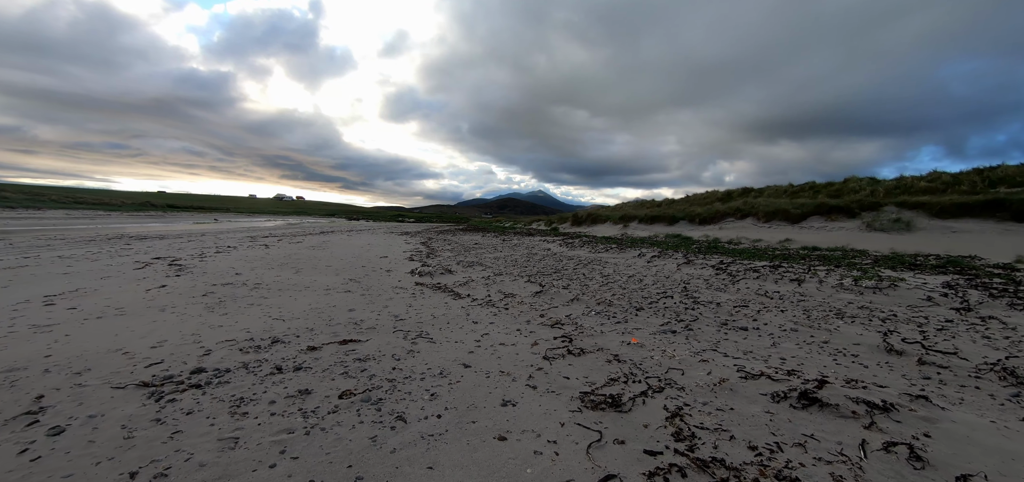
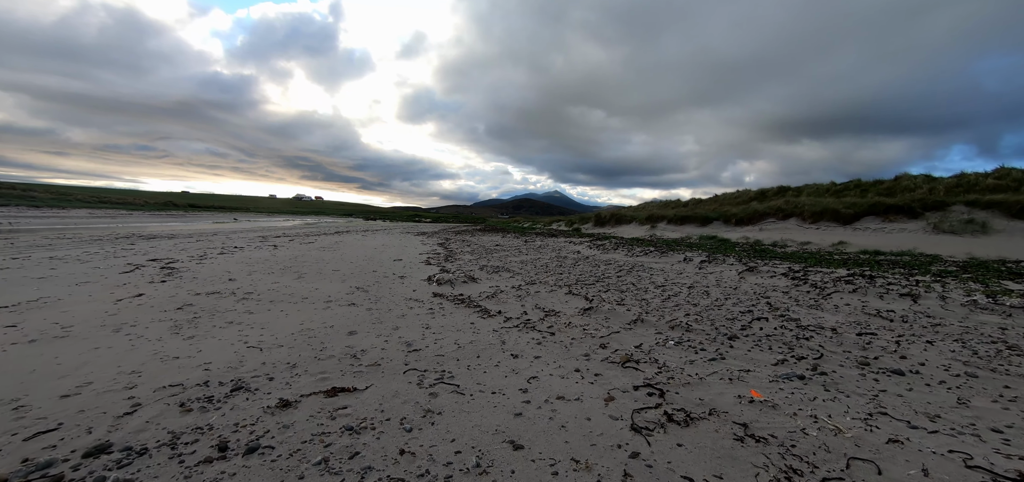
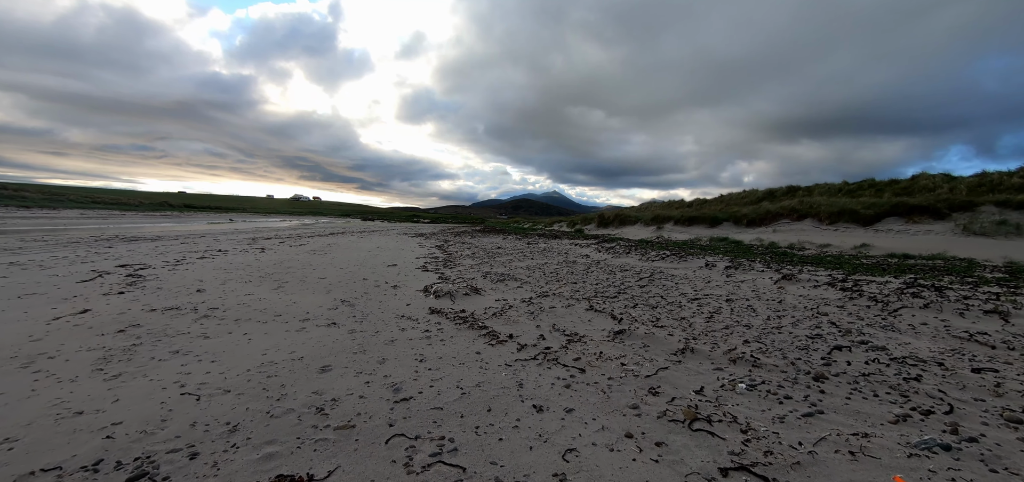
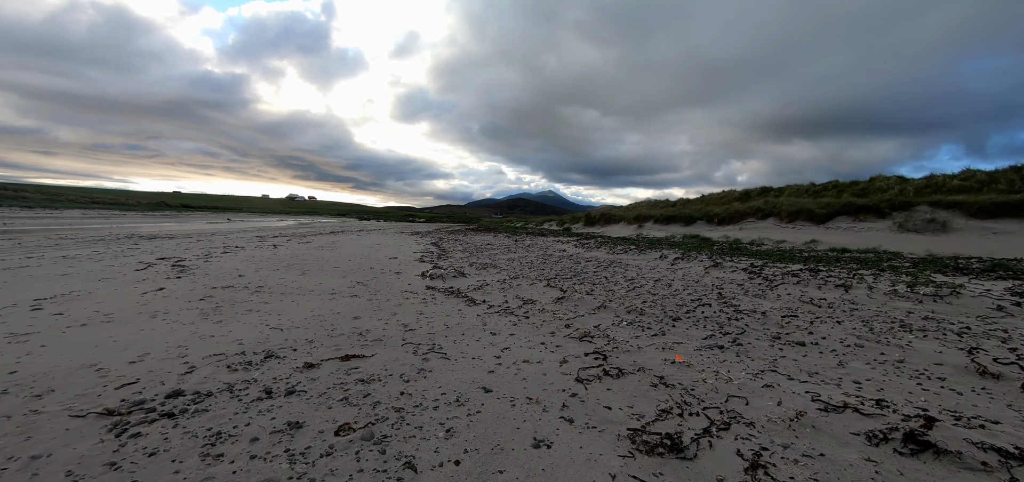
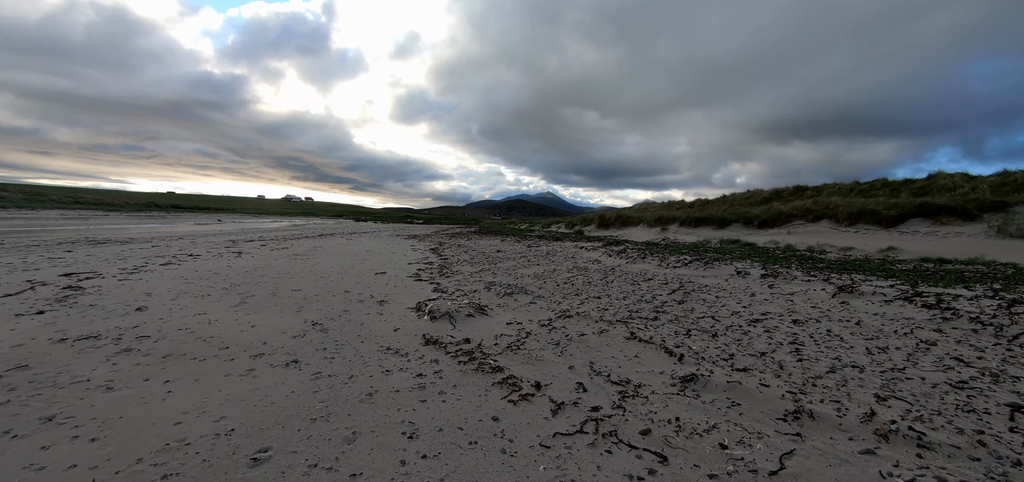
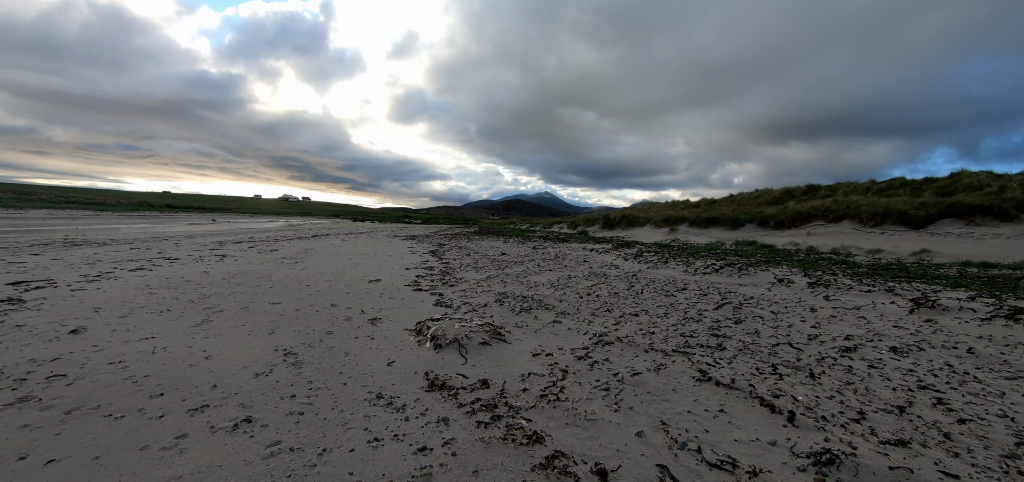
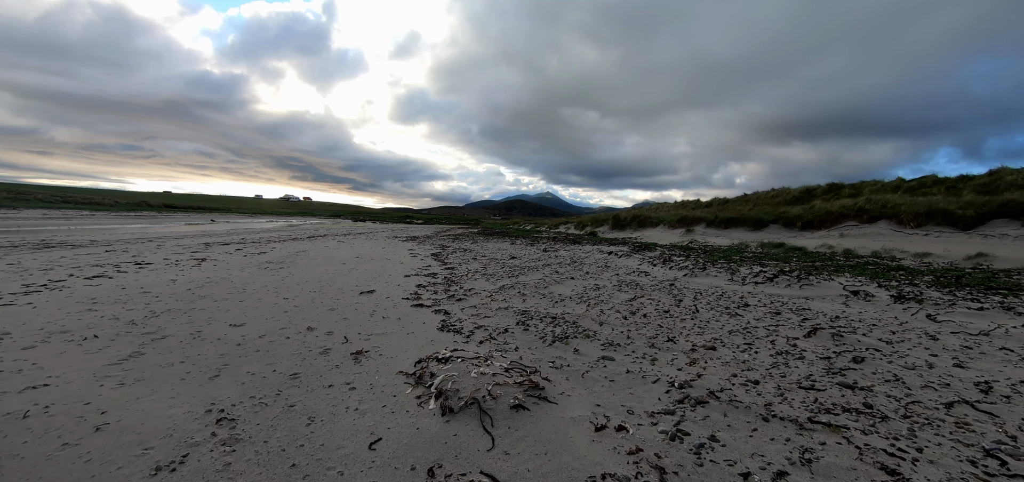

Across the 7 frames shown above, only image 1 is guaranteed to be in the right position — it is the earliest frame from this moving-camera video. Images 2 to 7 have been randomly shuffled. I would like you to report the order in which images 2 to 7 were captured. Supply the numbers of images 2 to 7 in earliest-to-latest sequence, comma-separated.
4, 2, 3, 5, 6, 7
